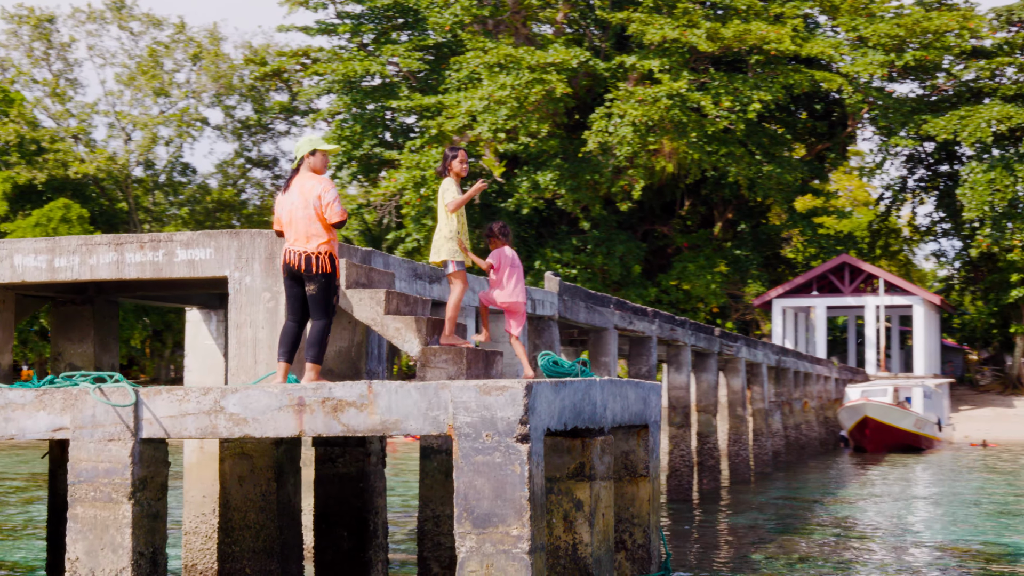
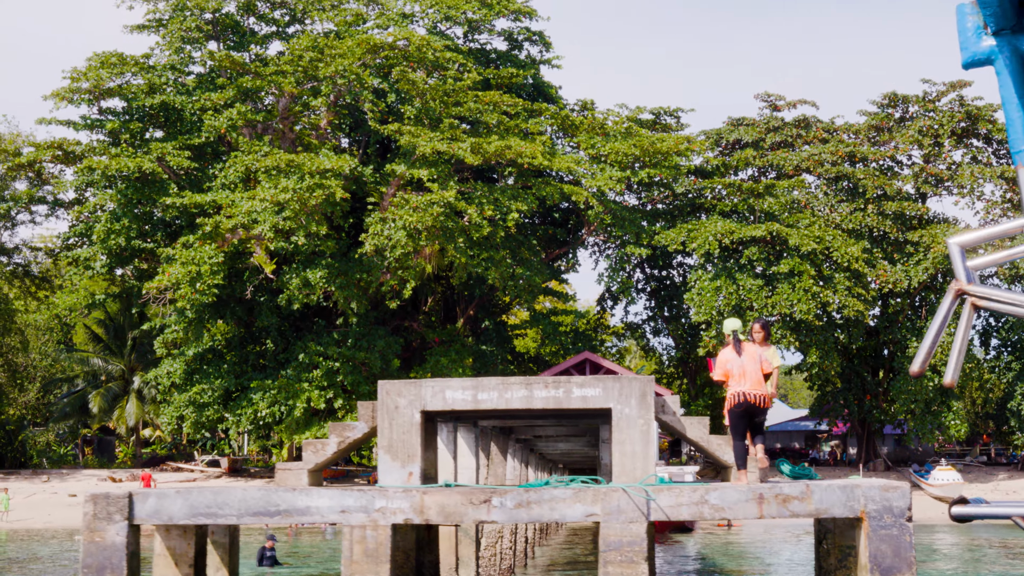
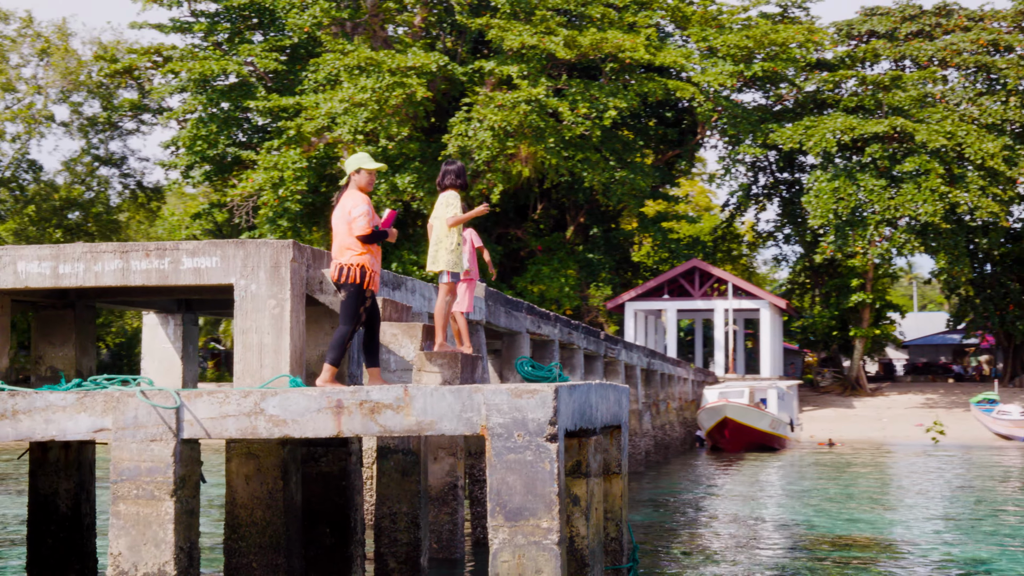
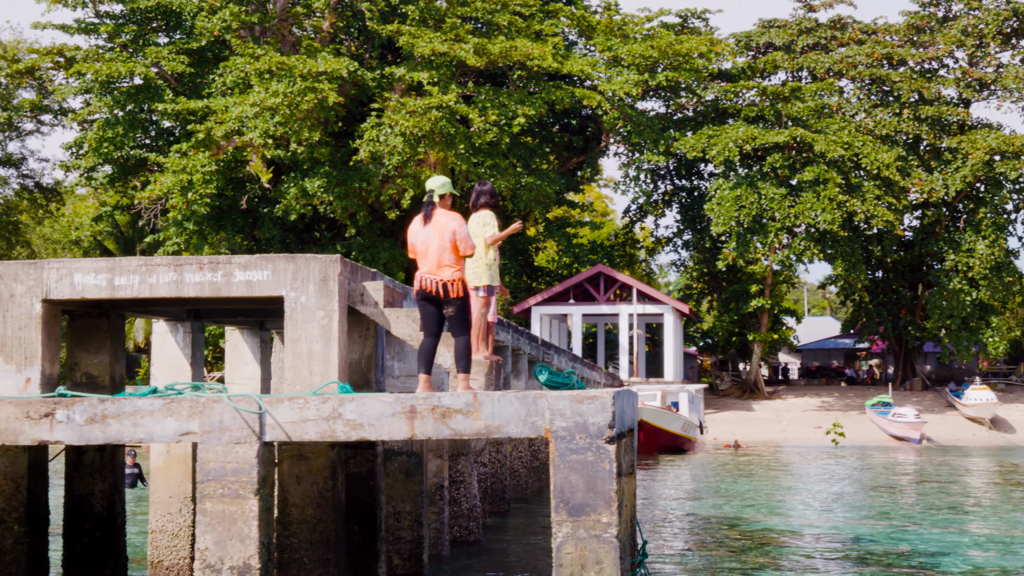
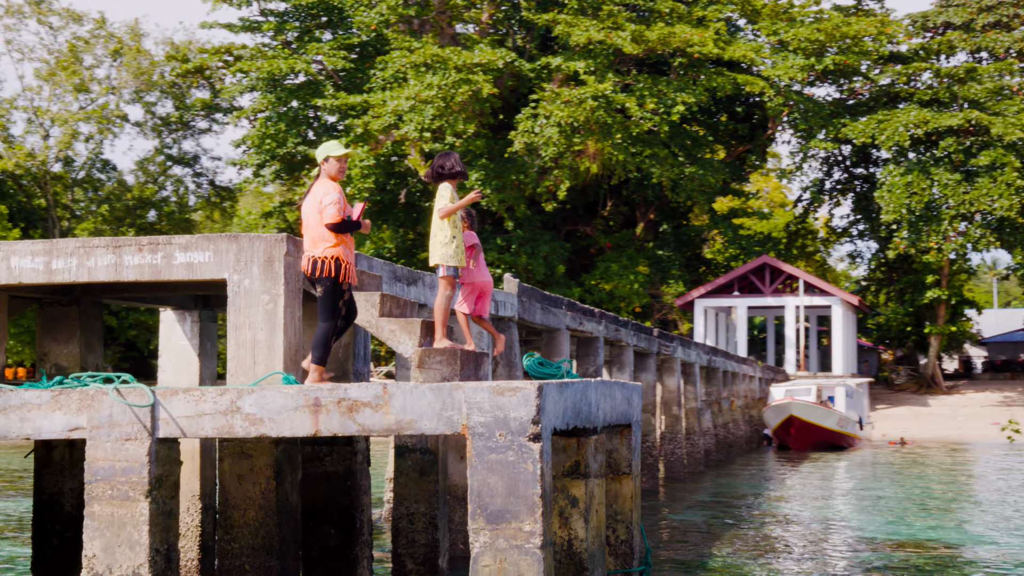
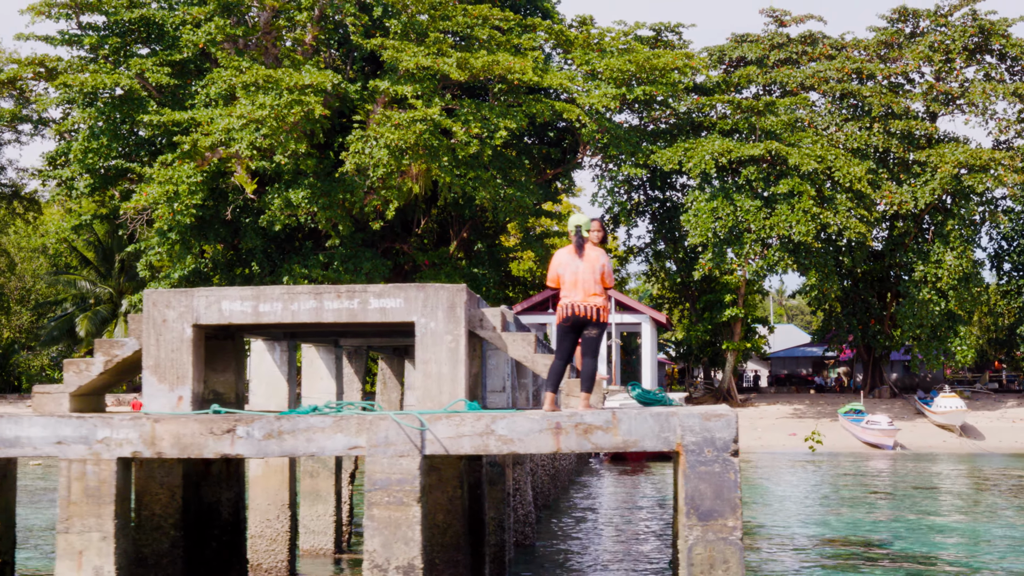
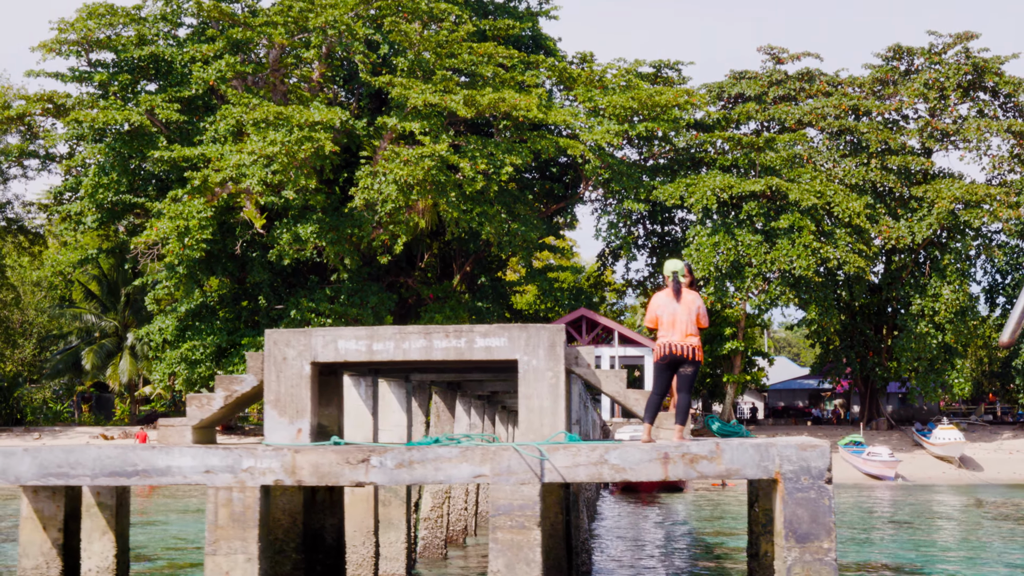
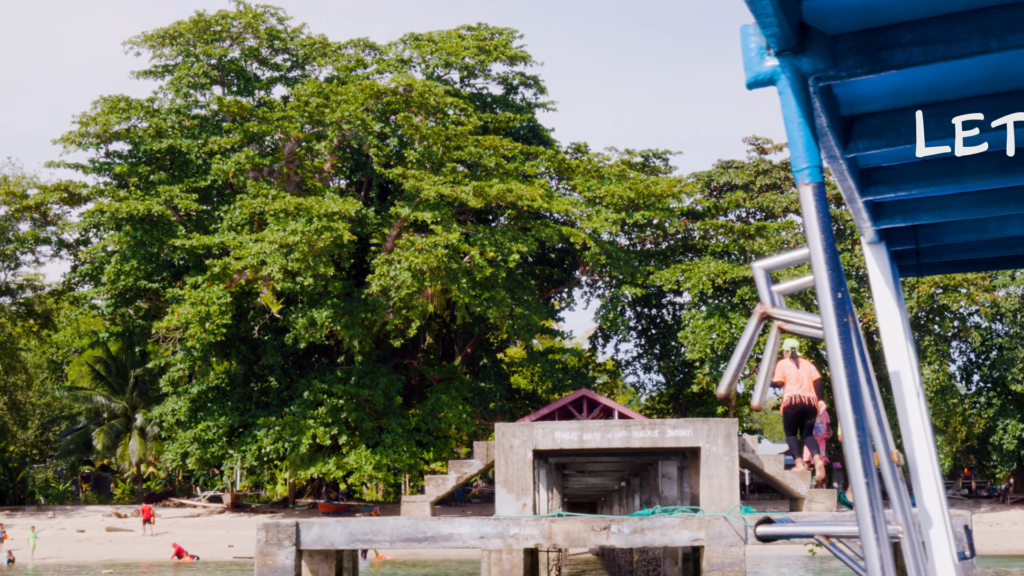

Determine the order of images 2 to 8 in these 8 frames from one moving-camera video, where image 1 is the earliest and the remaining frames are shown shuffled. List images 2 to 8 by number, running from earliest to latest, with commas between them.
5, 3, 4, 6, 7, 2, 8
